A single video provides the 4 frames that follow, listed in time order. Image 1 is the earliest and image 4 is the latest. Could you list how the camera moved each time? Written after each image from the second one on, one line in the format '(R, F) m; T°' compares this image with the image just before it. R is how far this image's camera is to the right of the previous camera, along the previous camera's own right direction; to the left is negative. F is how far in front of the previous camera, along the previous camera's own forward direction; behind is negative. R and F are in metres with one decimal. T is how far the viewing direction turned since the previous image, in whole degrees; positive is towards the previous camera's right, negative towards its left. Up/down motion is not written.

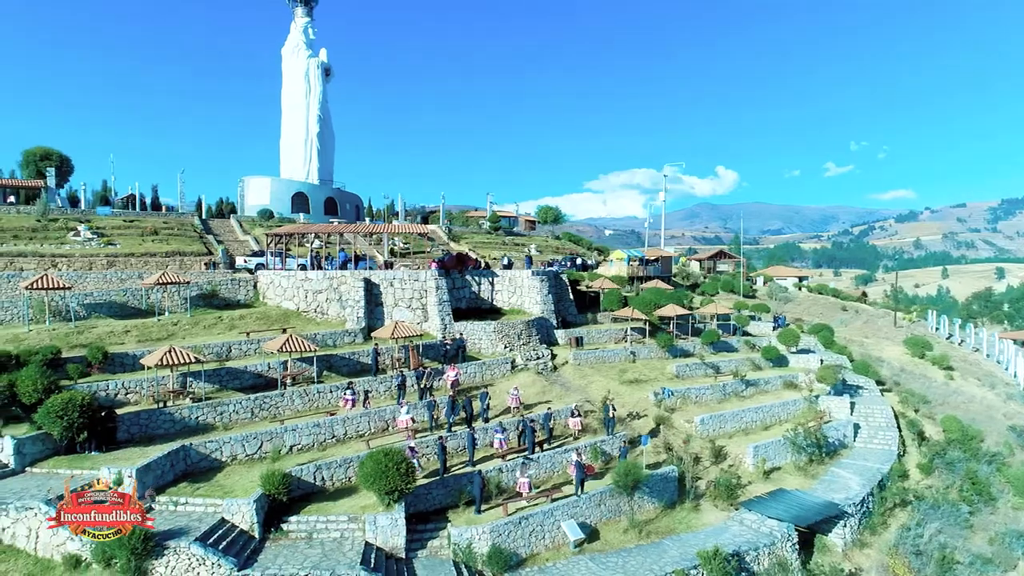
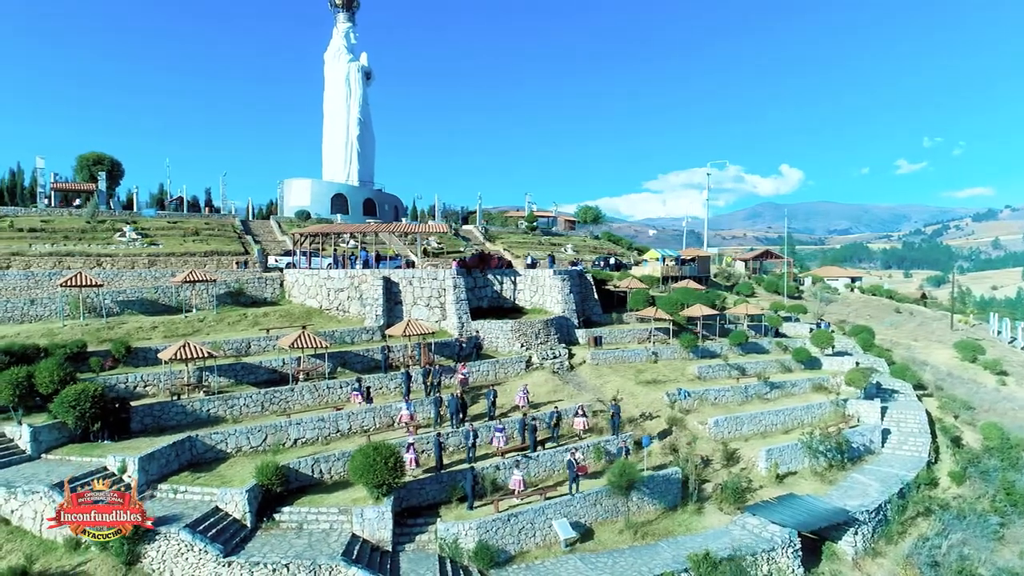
(+1.2, +0.1) m; -4°
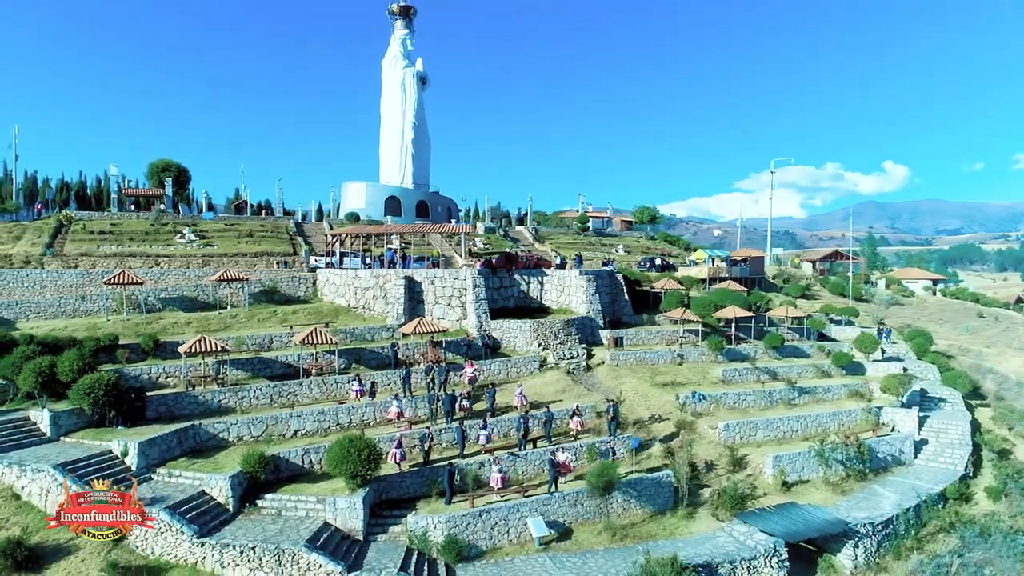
(+2.0, 0.0) m; -6°
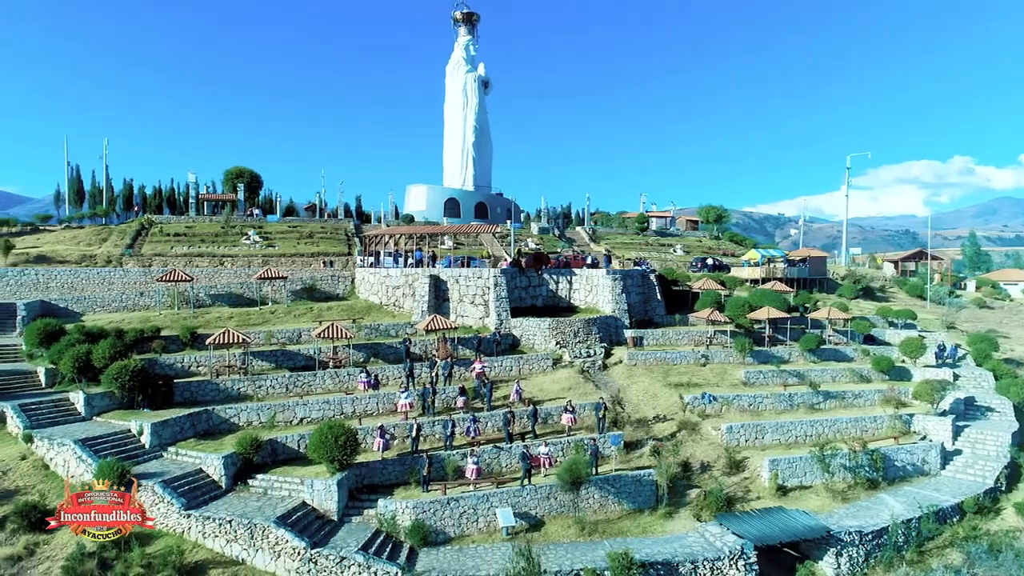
(+2.5, -0.3) m; -7°
